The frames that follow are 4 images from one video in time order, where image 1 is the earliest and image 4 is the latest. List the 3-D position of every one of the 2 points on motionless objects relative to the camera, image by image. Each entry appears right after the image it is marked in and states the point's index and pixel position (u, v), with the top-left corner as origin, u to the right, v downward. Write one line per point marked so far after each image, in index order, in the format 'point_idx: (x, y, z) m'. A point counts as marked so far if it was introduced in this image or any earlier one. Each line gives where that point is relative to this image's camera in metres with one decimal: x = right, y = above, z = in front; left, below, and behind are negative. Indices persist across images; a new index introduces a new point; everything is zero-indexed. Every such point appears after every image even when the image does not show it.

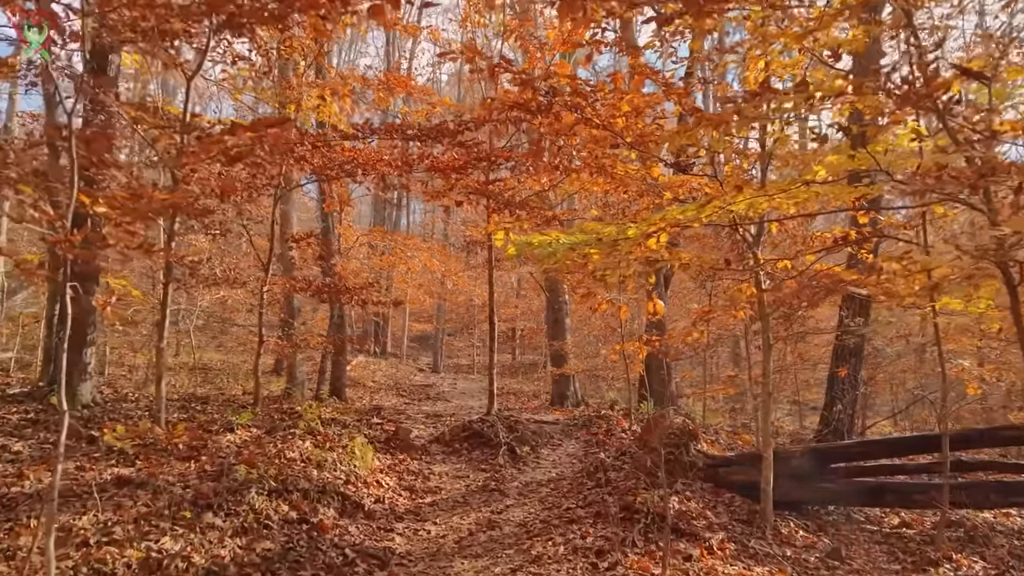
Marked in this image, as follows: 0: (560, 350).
0: (+1.1, -1.5, +14.5) m
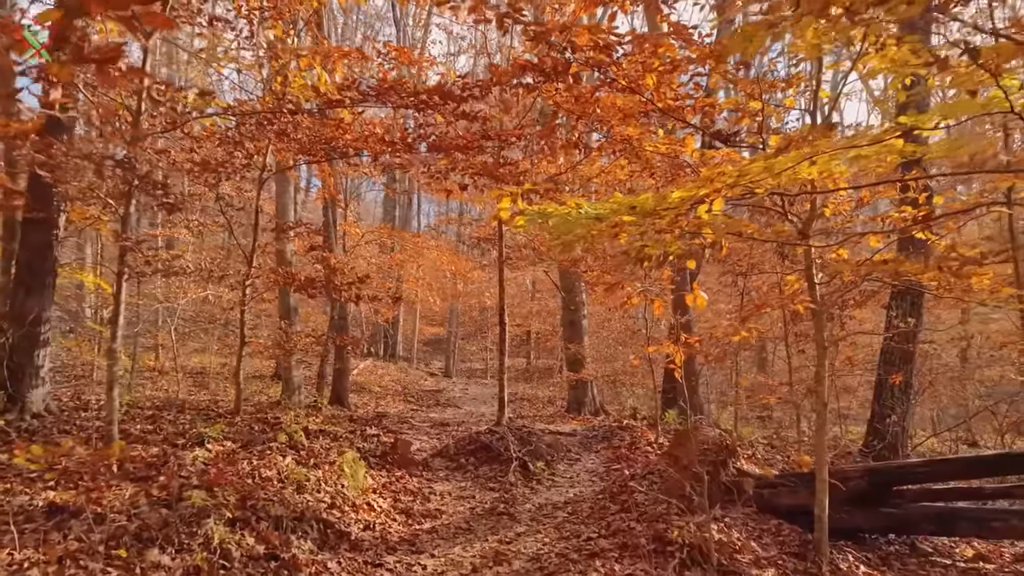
0: (+1.4, -1.4, +13.4) m
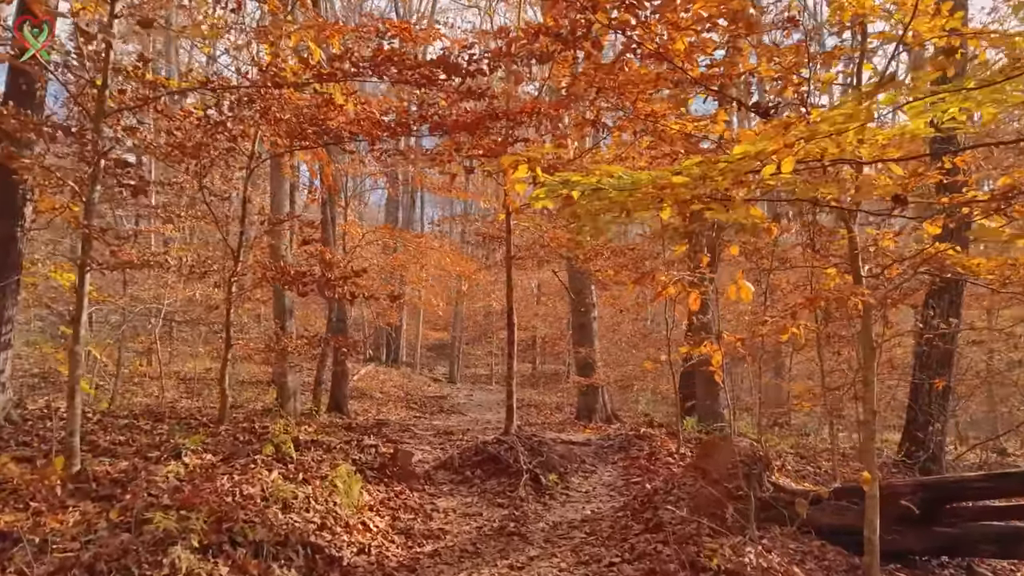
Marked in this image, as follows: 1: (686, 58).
0: (+1.6, -1.4, +12.7) m
1: (+1.5, +2.0, +5.2) m
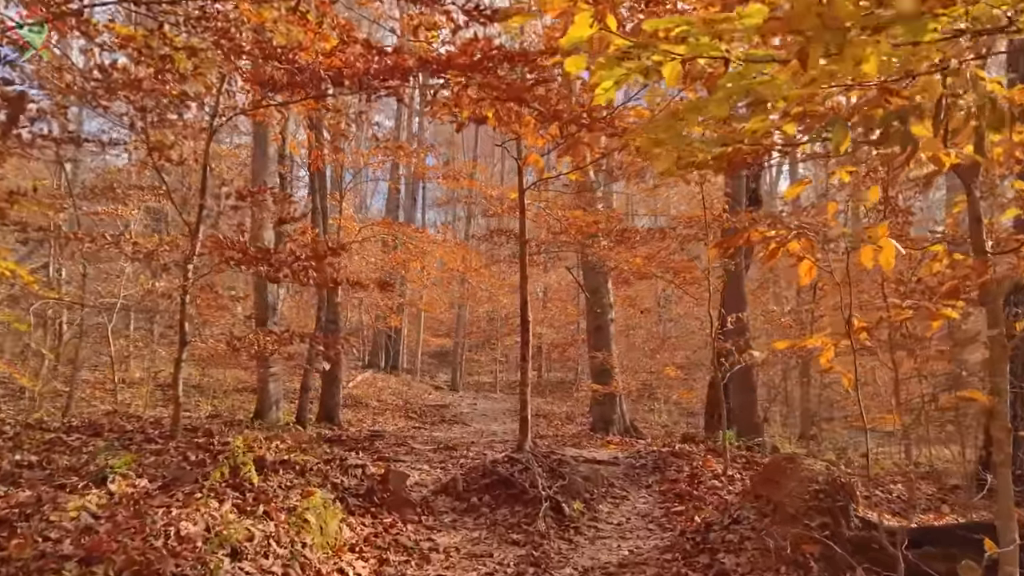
0: (+1.8, -1.4, +11.3) m
1: (+1.7, +2.1, +3.9) m
